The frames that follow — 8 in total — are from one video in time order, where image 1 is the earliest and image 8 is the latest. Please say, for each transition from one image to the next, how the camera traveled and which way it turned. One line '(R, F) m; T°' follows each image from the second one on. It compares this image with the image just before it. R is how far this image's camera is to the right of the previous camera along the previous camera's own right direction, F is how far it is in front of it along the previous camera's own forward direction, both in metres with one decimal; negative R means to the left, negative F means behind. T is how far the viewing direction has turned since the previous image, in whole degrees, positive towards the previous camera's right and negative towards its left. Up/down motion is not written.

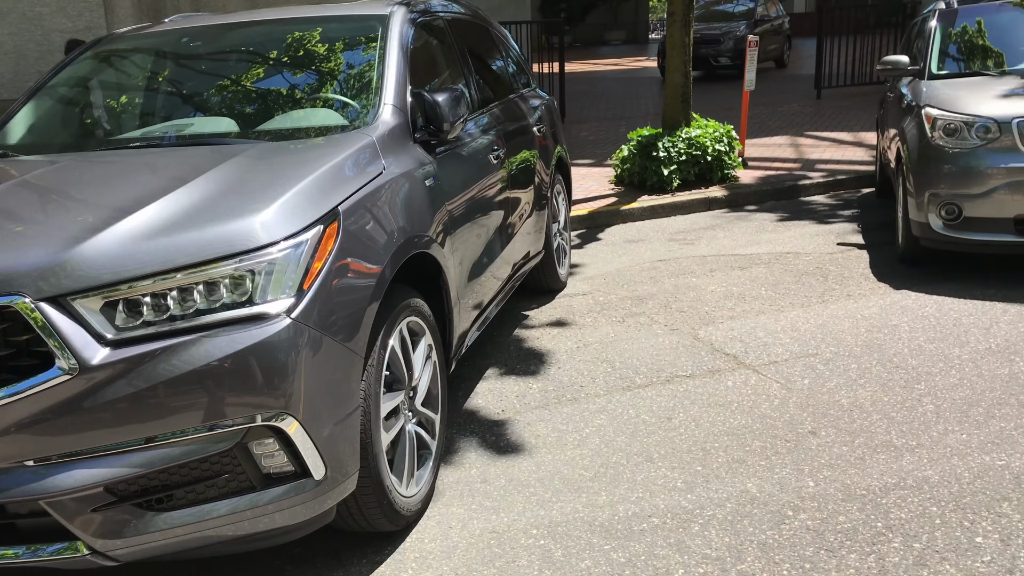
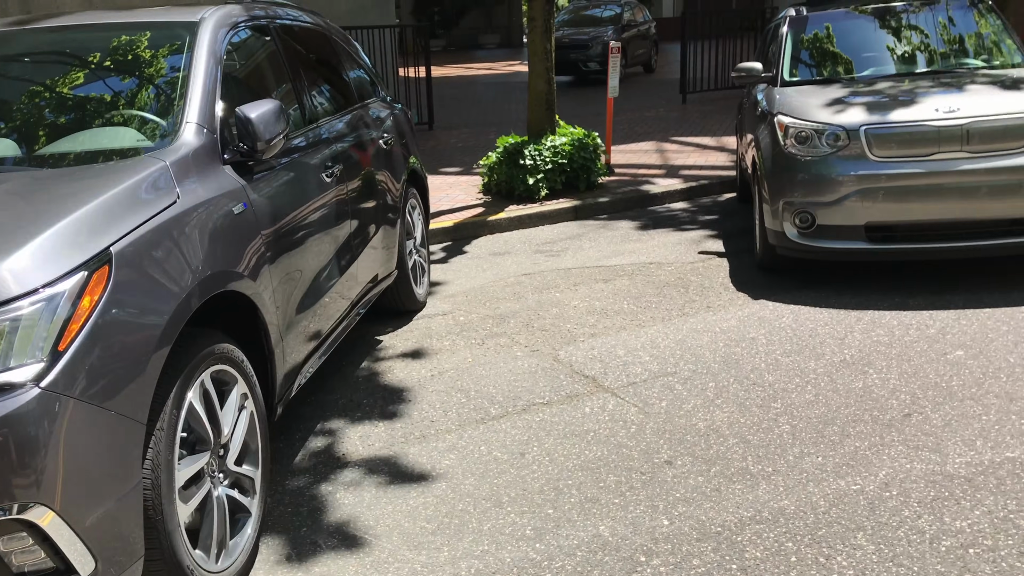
(+0.2, +0.3) m; +7°
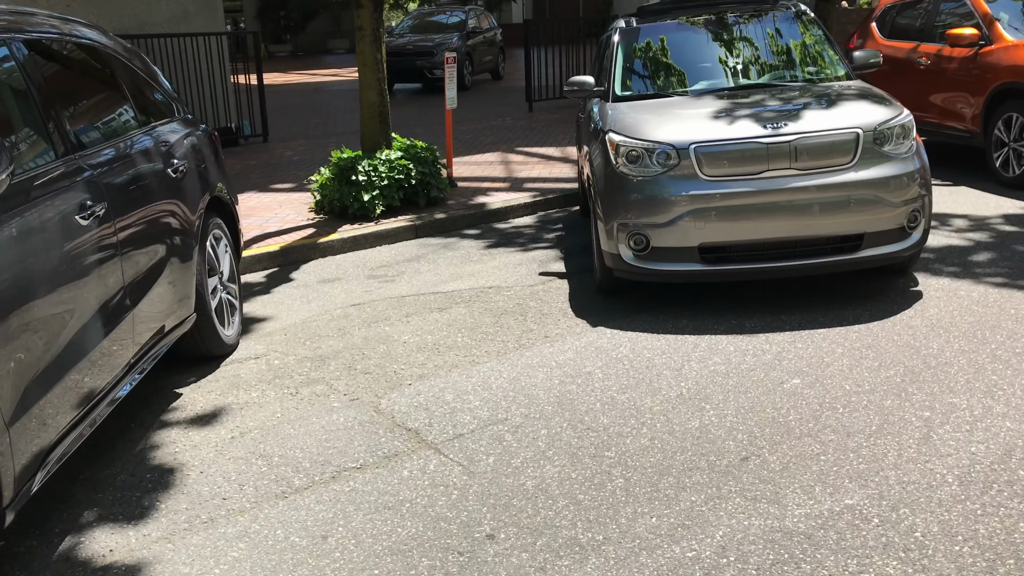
(+0.3, +0.4) m; +9°
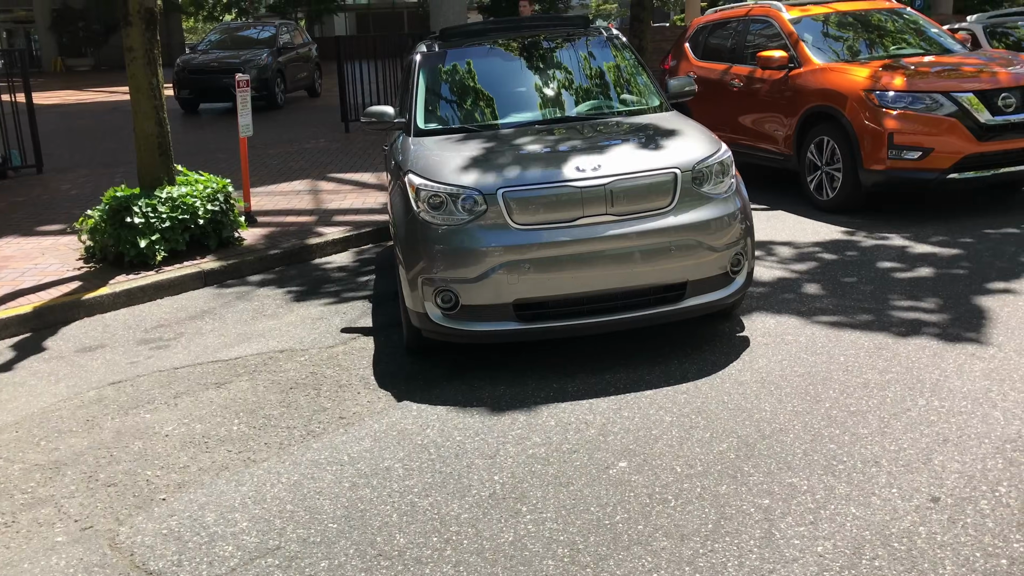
(+0.3, +0.7) m; +10°
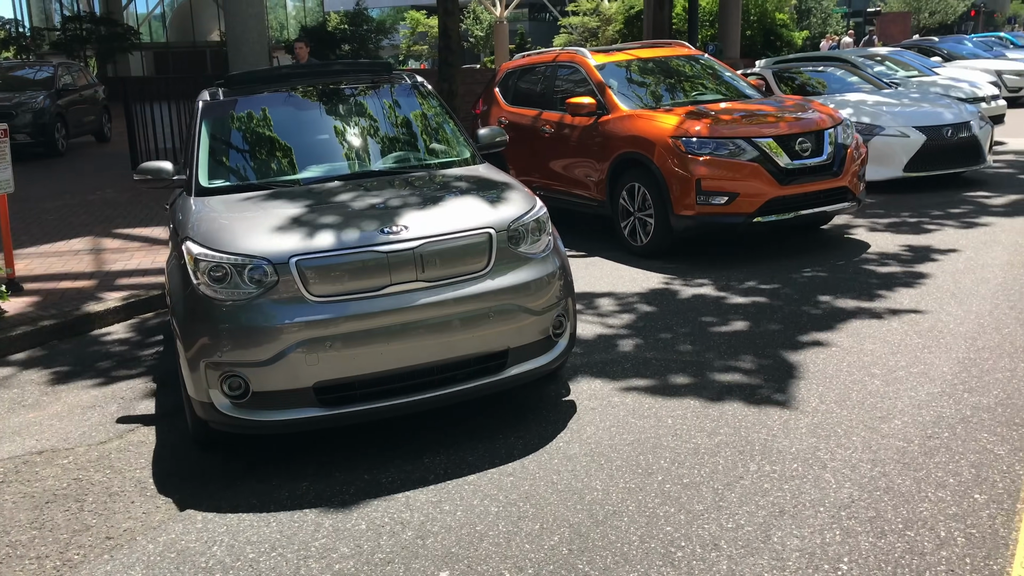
(+0.1, +0.4) m; +11°
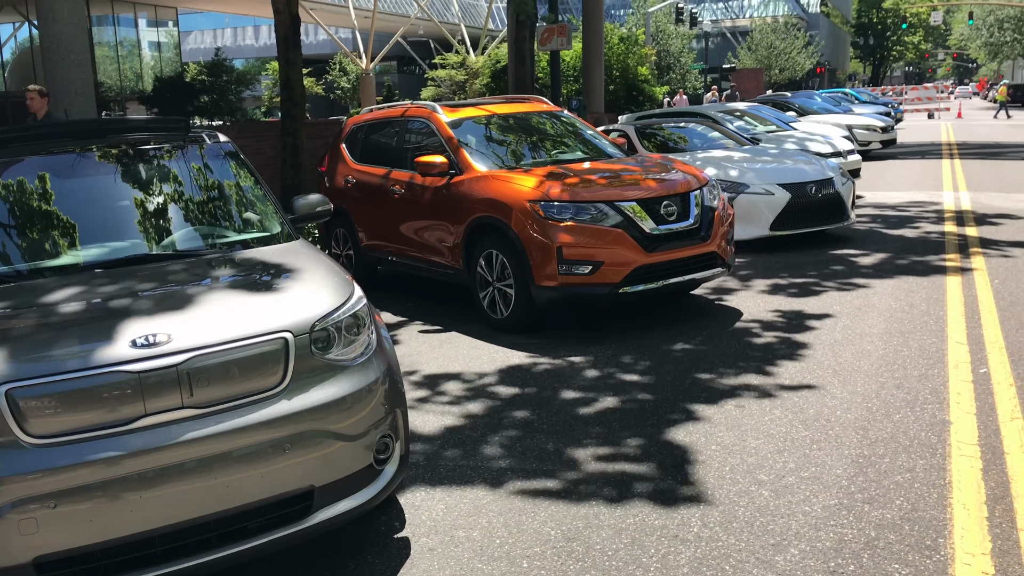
(+0.3, +0.9) m; +8°
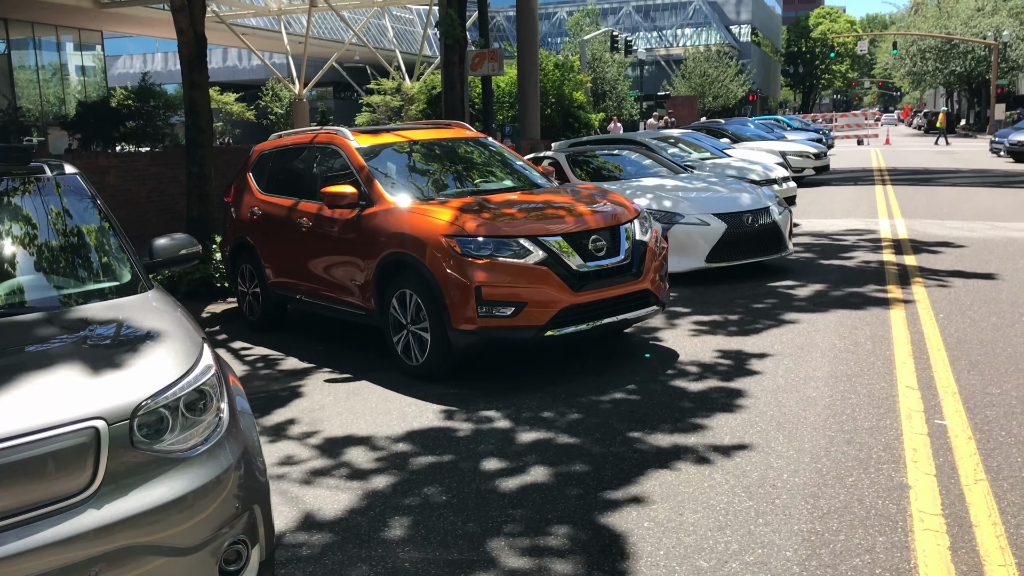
(+0.2, +0.6) m; +4°
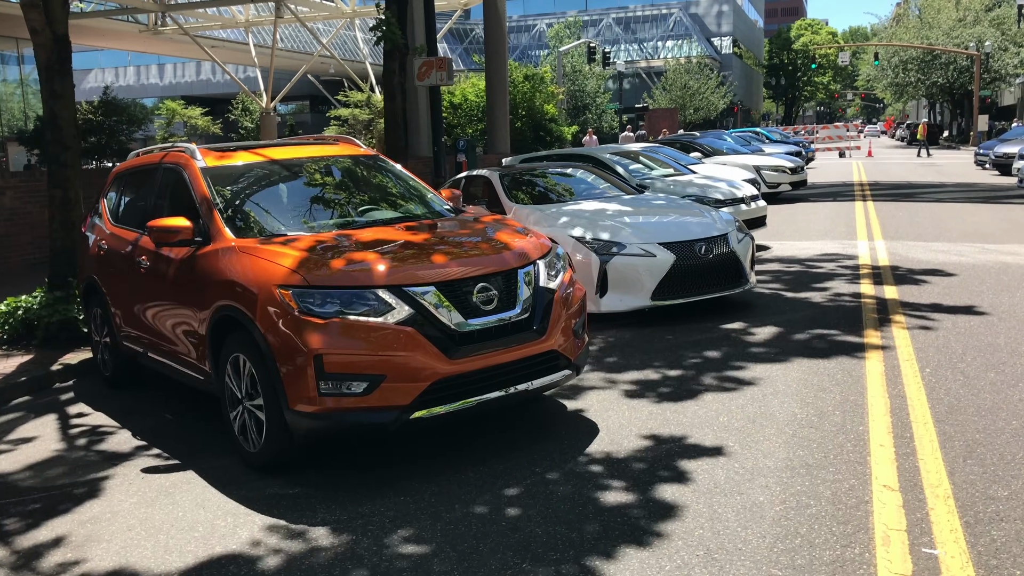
(+0.7, +1.4) m; +1°
